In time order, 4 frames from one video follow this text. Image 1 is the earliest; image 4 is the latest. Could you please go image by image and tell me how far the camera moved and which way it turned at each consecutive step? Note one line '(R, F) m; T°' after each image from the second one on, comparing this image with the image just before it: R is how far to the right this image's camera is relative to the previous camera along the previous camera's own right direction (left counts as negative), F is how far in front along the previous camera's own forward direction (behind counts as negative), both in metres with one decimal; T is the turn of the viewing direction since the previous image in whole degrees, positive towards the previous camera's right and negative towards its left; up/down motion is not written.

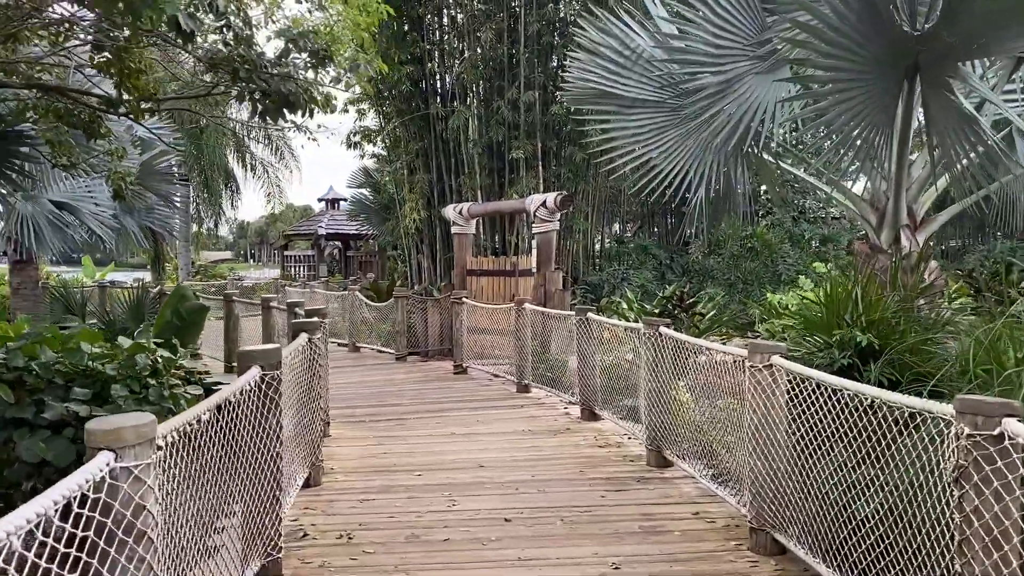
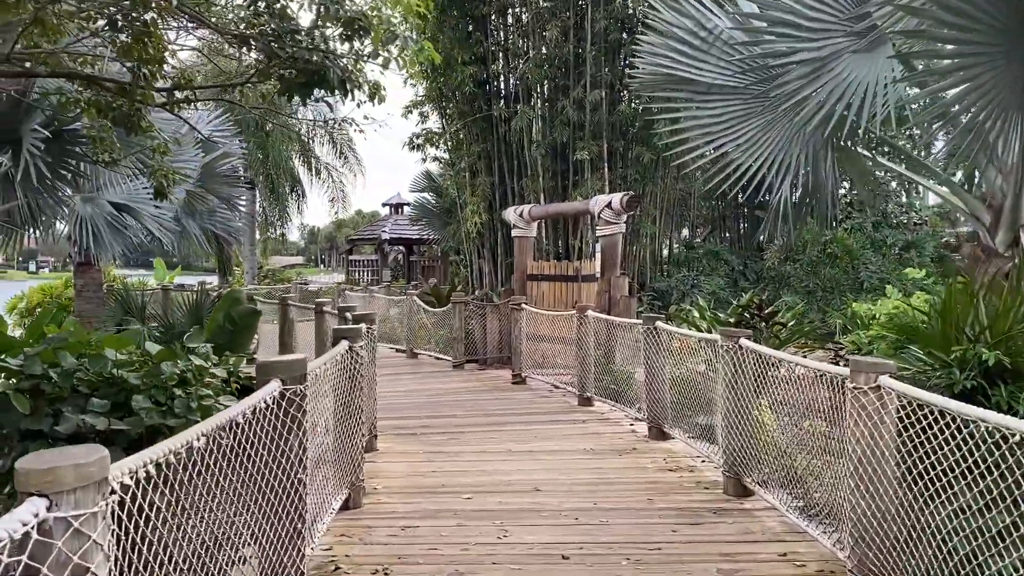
(0.0, +0.4) m; -4°
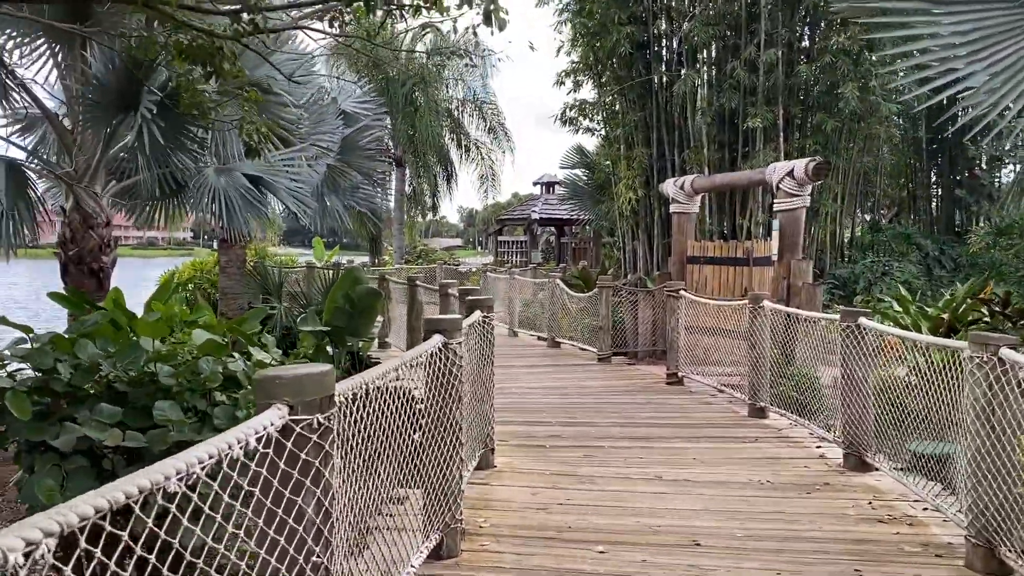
(0.0, +0.9) m; -10°
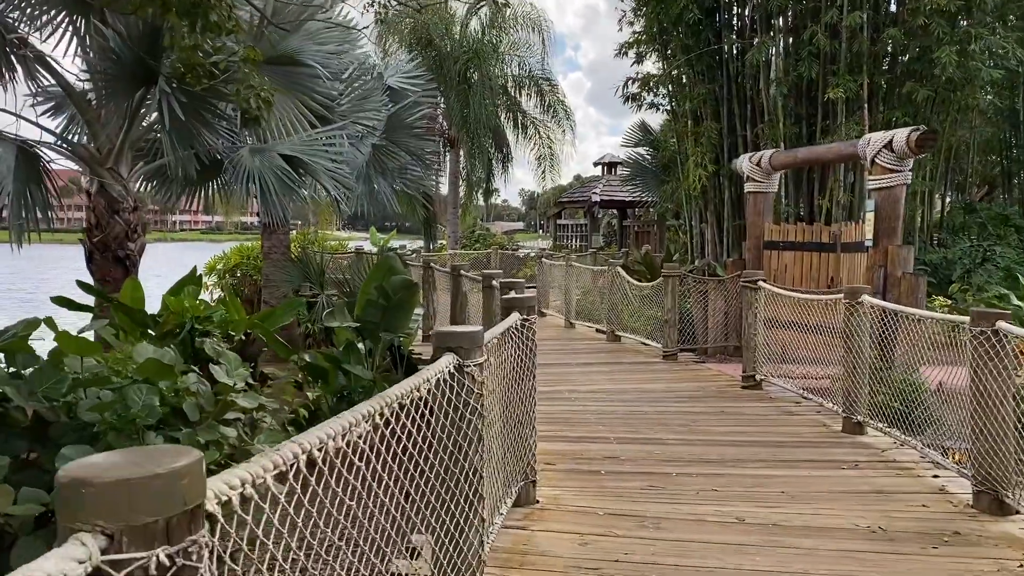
(+0.1, +0.6) m; -4°
